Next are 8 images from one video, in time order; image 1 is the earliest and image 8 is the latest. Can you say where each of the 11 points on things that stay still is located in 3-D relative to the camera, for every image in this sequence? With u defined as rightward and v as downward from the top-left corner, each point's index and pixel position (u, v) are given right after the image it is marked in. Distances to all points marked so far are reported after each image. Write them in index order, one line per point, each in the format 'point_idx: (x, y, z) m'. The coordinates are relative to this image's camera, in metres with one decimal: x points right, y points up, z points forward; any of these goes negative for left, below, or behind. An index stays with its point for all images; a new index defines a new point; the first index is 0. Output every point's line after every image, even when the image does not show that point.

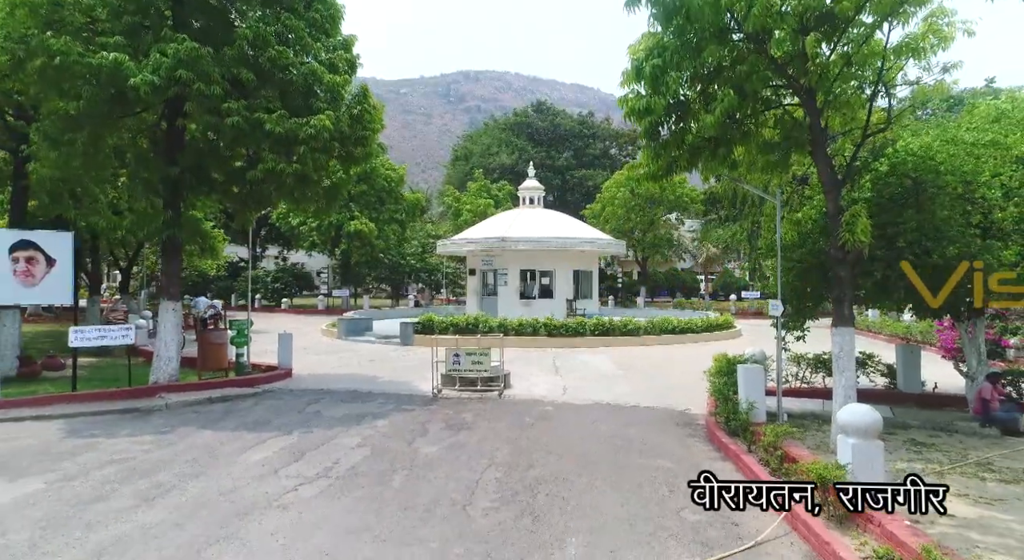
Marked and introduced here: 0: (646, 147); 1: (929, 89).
0: (+2.2, +2.2, +9.5) m
1: (+6.5, +3.0, +8.9) m
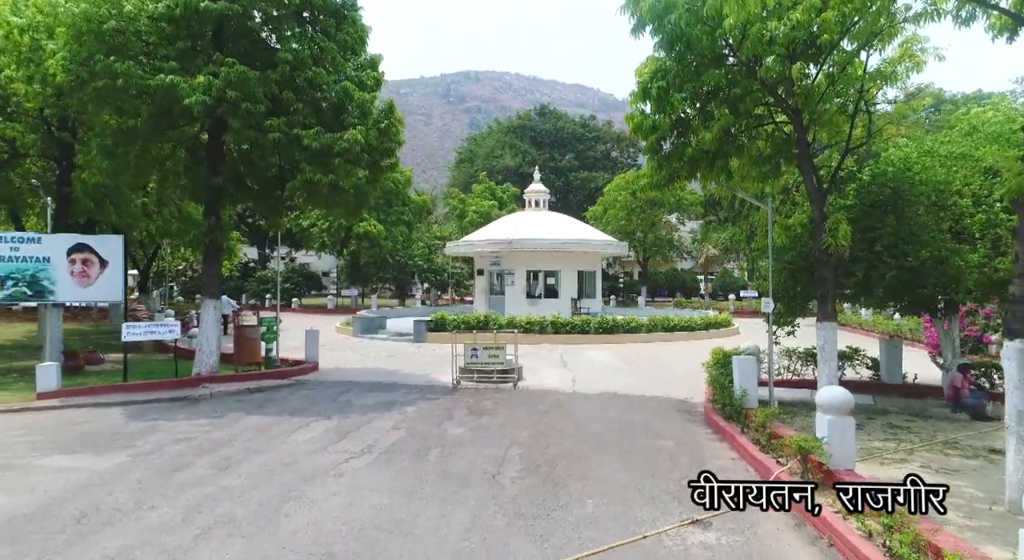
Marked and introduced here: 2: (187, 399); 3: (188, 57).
0: (+2.5, +2.2, +10.4) m
1: (+6.8, +3.0, +9.8) m
2: (-6.1, -2.2, +10.6) m
3: (-5.8, +4.0, +10.2) m
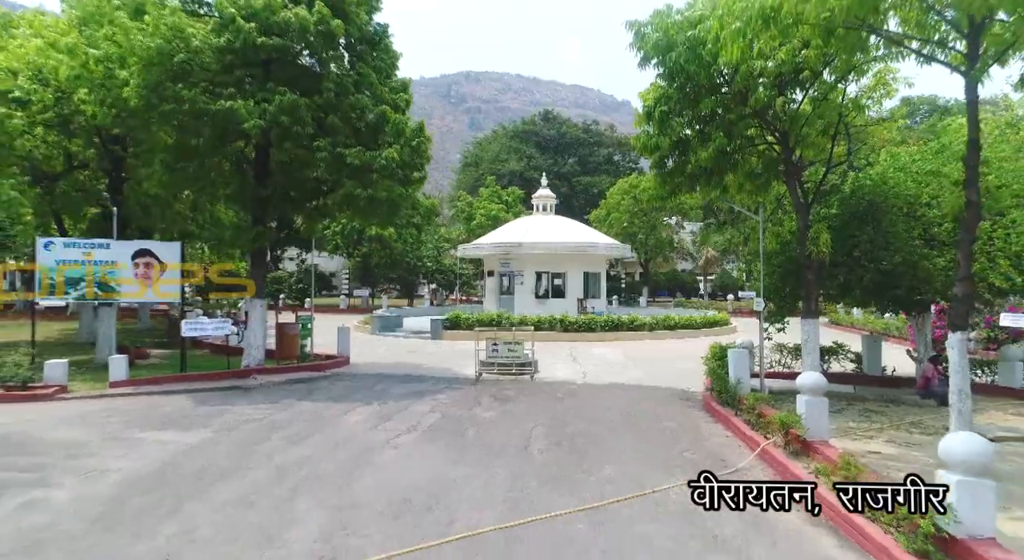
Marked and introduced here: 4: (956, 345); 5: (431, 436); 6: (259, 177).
0: (+2.9, +2.2, +11.7) m
1: (+7.2, +3.0, +11.1) m
2: (-5.7, -2.2, +11.9) m
3: (-5.4, +3.9, +11.5) m
4: (+5.4, -0.8, +6.9) m
5: (-1.2, -2.4, +8.7) m
6: (-5.8, +2.4, +13.1) m
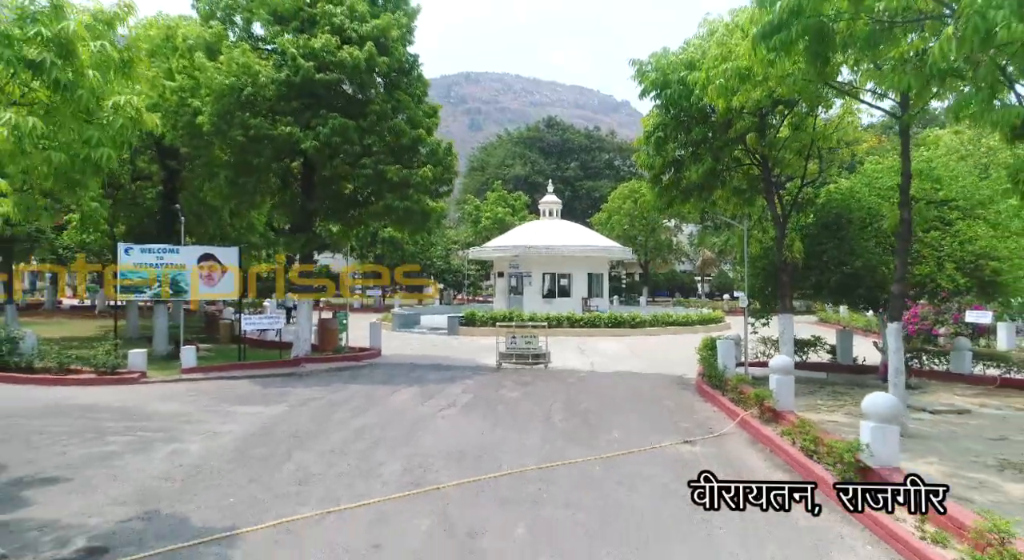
0: (+3.3, +2.2, +13.5) m
1: (+7.6, +2.9, +12.9) m
2: (-5.2, -2.3, +13.7) m
3: (-4.9, +3.9, +13.3) m
4: (+5.8, -0.8, +8.7) m
5: (-0.8, -2.4, +10.5) m
6: (-5.4, +2.4, +14.9) m
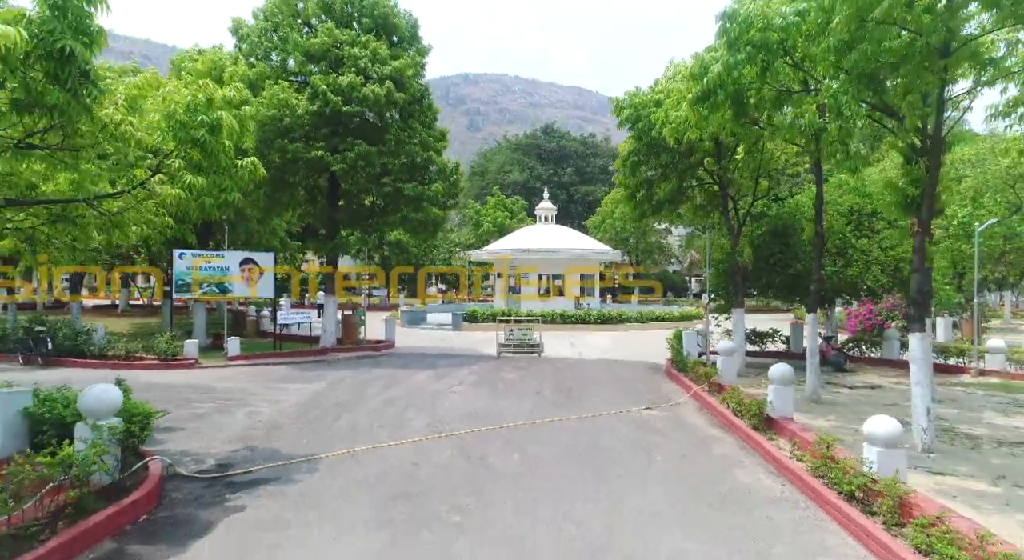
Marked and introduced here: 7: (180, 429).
0: (+3.3, +2.2, +15.8) m
1: (+7.6, +2.9, +15.3) m
2: (-5.3, -2.3, +16.0) m
3: (-5.0, +3.9, +15.6) m
4: (+5.8, -0.8, +11.0) m
5: (-0.9, -2.4, +12.8) m
6: (-5.5, +2.4, +17.3) m
7: (-5.2, -2.3, +8.9) m
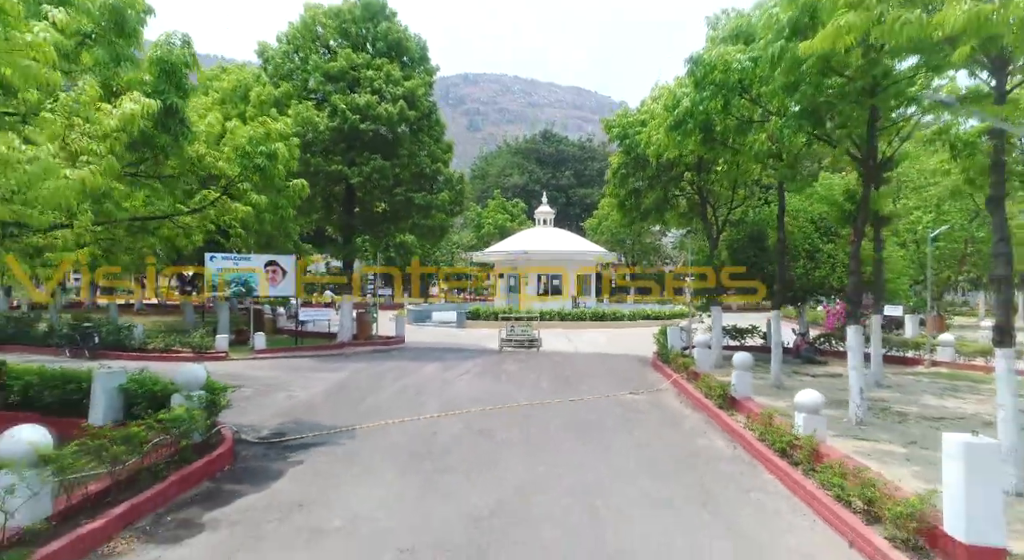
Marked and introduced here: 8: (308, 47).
0: (+3.3, +2.1, +17.4) m
1: (+7.6, +2.9, +16.9) m
2: (-5.3, -2.3, +17.6) m
3: (-5.0, +3.9, +17.2) m
4: (+5.8, -0.8, +12.6) m
5: (-0.8, -2.4, +14.4) m
6: (-5.5, +2.3, +18.8) m
7: (-5.2, -2.3, +10.5) m
8: (-6.4, +7.2, +17.7) m
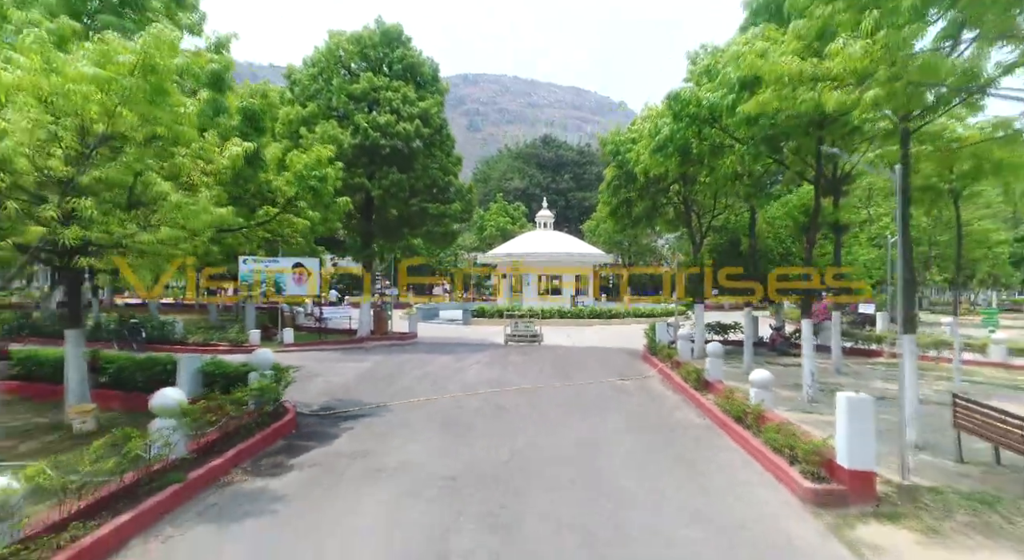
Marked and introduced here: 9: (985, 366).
0: (+3.4, +2.1, +19.2) m
1: (+7.7, +2.9, +18.7) m
2: (-5.1, -2.3, +19.5) m
3: (-4.8, +3.9, +19.1) m
4: (+5.9, -0.8, +14.5) m
5: (-0.7, -2.5, +16.3) m
6: (-5.3, +2.3, +20.7) m
7: (-5.0, -2.4, +12.3) m
8: (-6.2, +7.2, +19.6) m
9: (+12.4, -2.2, +15.0) m
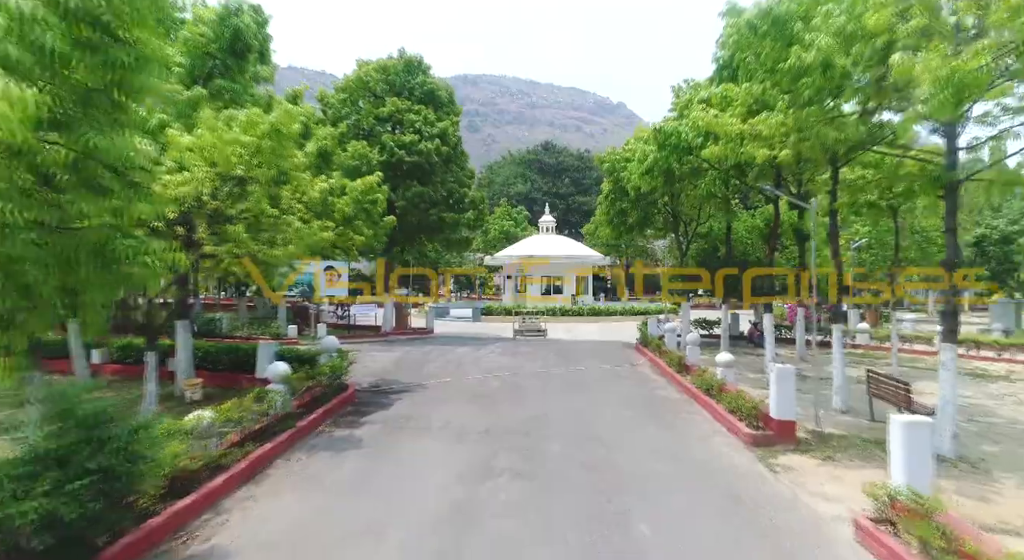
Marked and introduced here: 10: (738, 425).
0: (+3.7, +2.1, +21.7) m
1: (+8.0, +2.9, +21.1) m
2: (-4.8, -2.4, +21.9) m
3: (-4.5, +3.8, +21.5) m
4: (+6.3, -0.9, +16.9) m
5: (-0.4, -2.5, +18.7) m
6: (-5.0, +2.3, +23.1) m
7: (-4.7, -2.4, +14.8) m
8: (-5.9, +7.2, +22.0) m
9: (+12.8, -2.3, +17.4) m
10: (+3.7, -2.4, +9.3) m
